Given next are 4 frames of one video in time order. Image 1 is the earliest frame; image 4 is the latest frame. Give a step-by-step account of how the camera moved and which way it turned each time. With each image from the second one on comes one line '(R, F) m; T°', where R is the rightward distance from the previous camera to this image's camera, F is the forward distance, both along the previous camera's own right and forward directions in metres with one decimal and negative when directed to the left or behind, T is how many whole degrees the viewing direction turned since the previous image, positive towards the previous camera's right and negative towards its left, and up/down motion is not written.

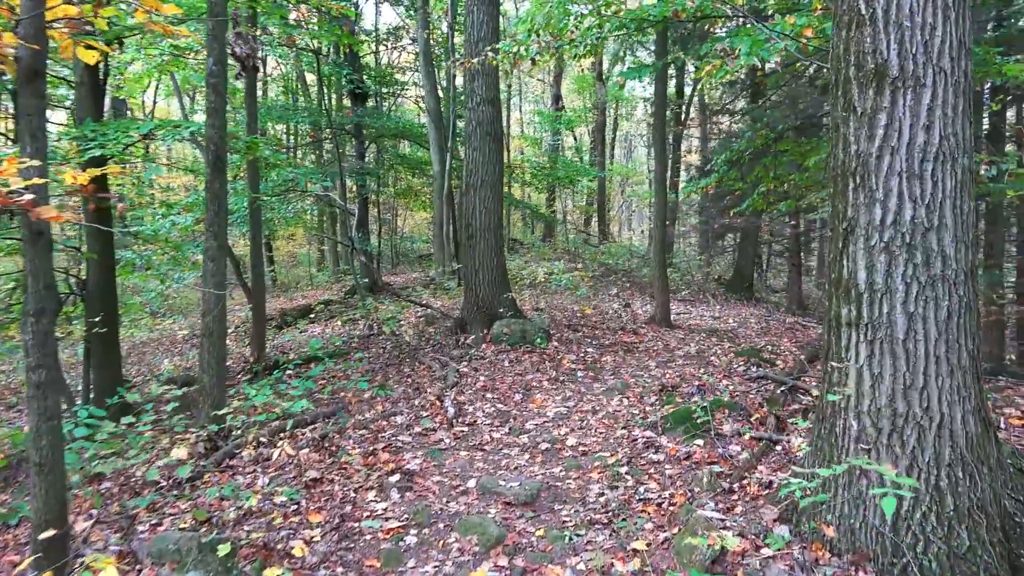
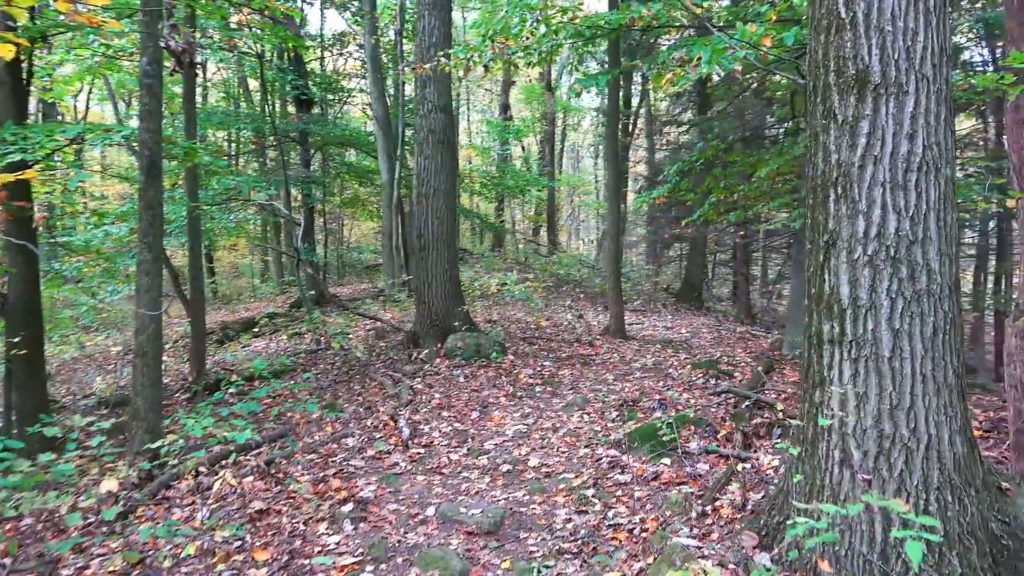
(-0.1, +0.2) m; +6°
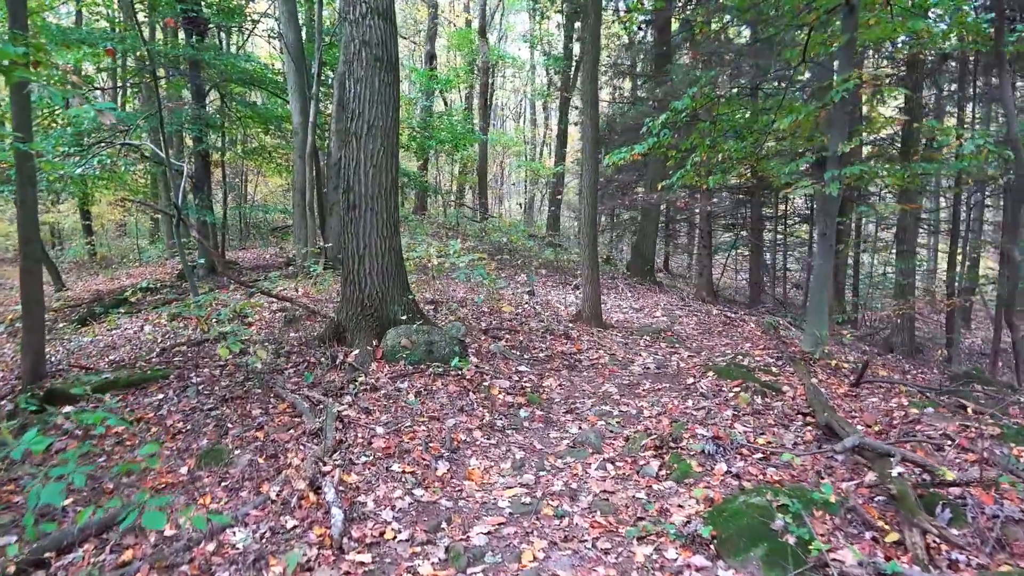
(-0.5, +2.0) m; +9°
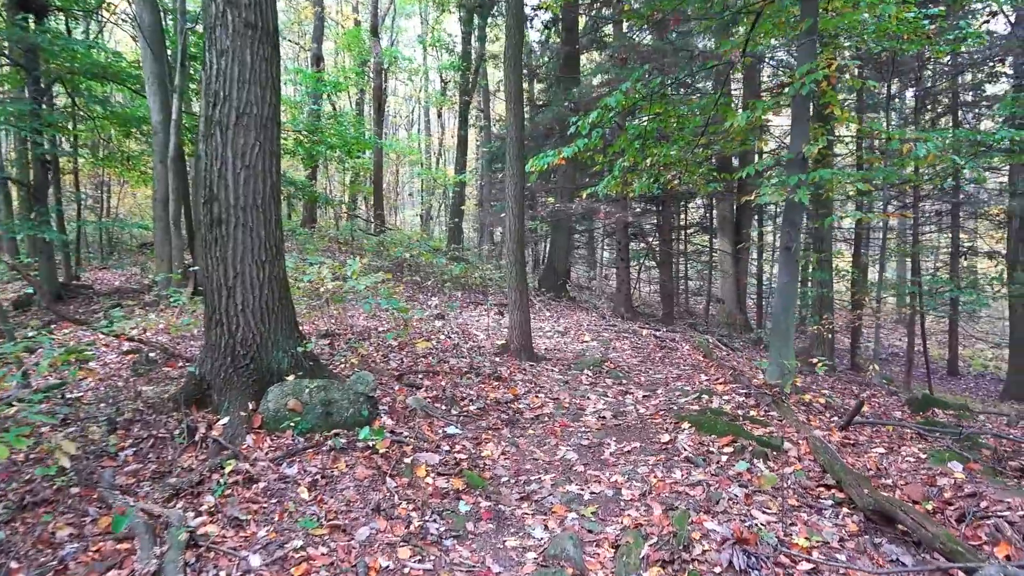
(-0.2, +1.3) m; +11°
